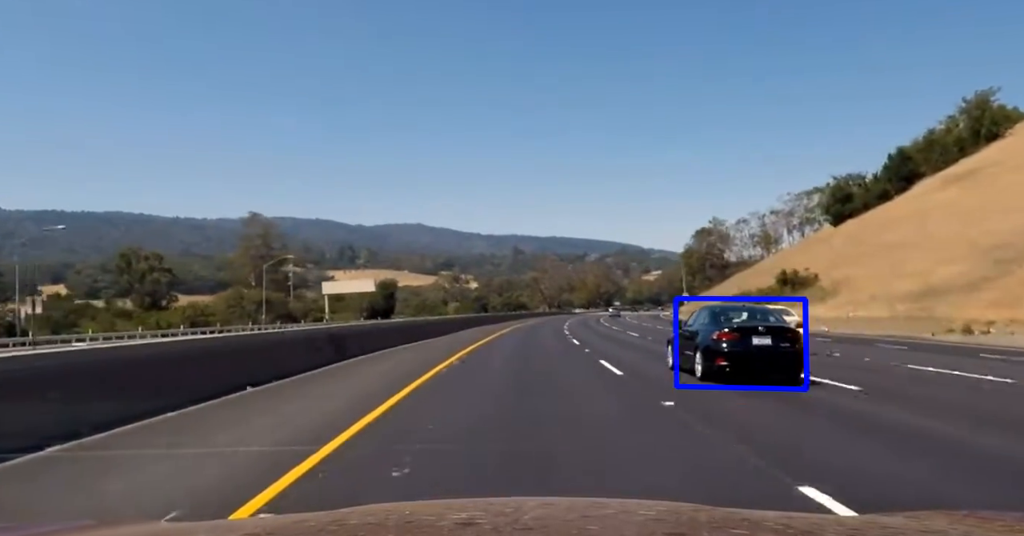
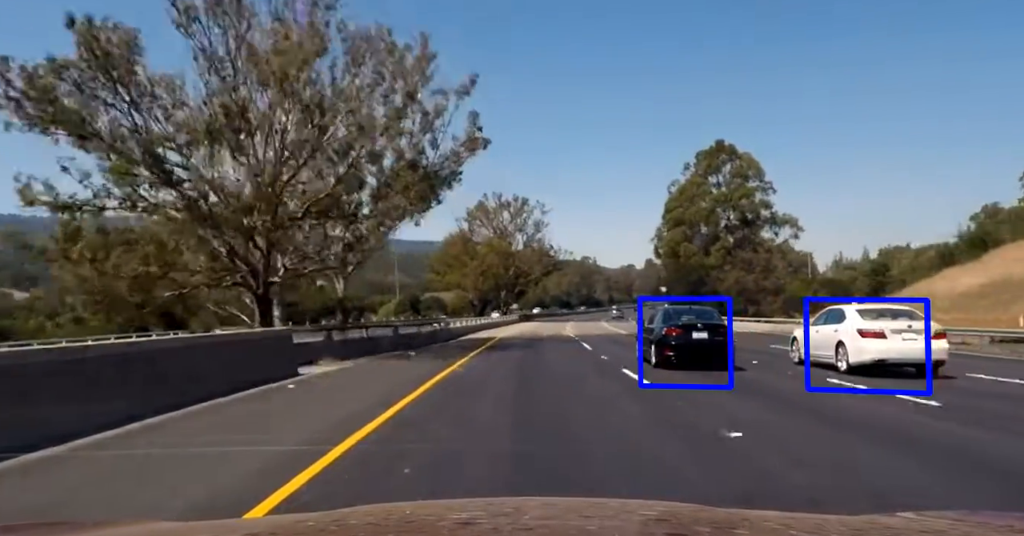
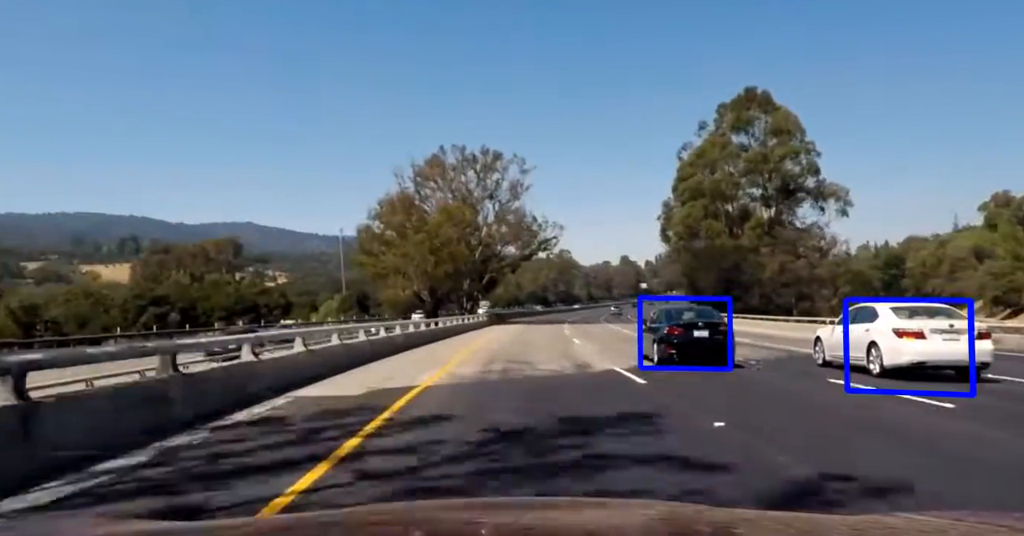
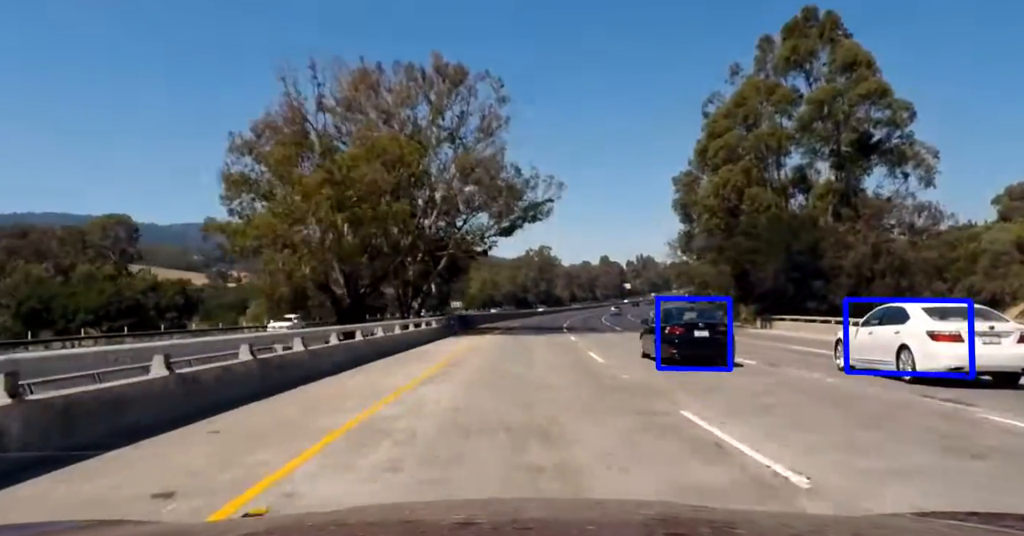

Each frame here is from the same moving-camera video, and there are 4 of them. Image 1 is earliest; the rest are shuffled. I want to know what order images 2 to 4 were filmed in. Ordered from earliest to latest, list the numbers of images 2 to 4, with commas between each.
2, 3, 4
